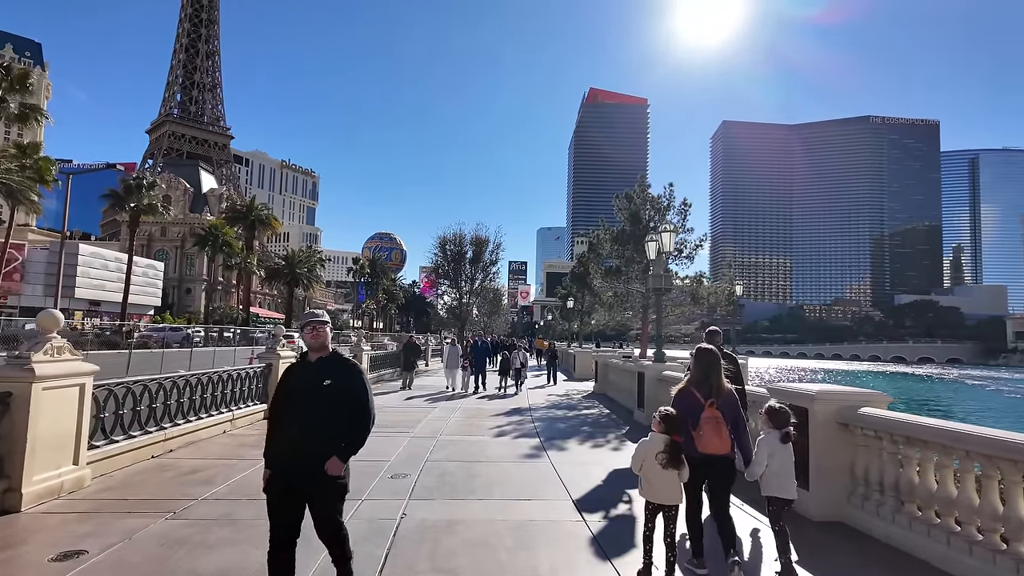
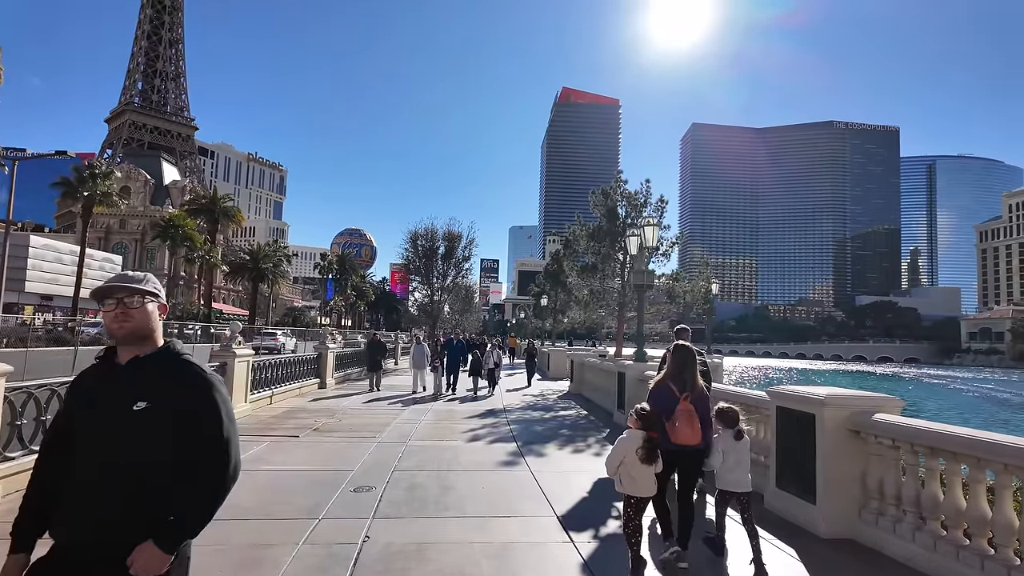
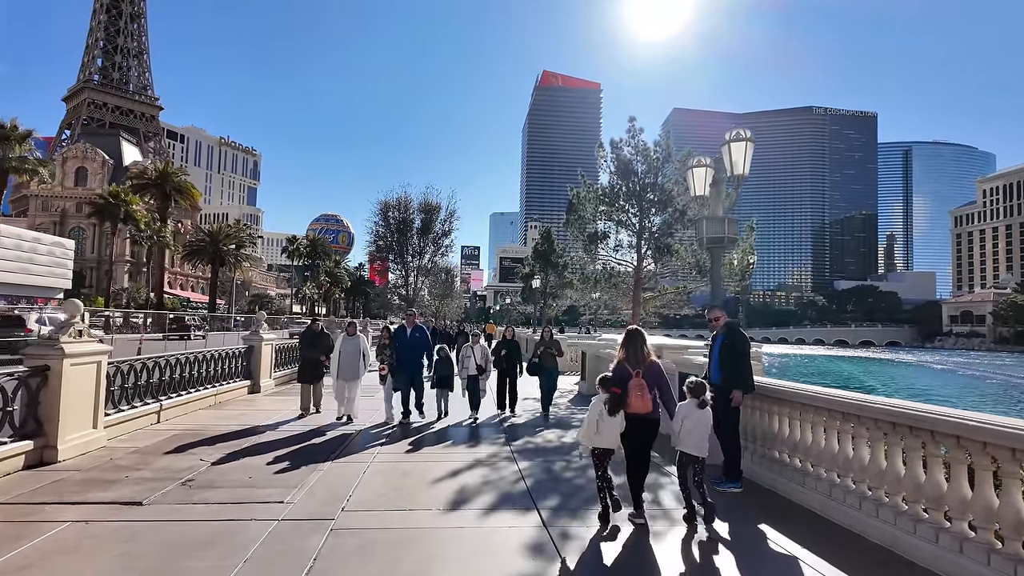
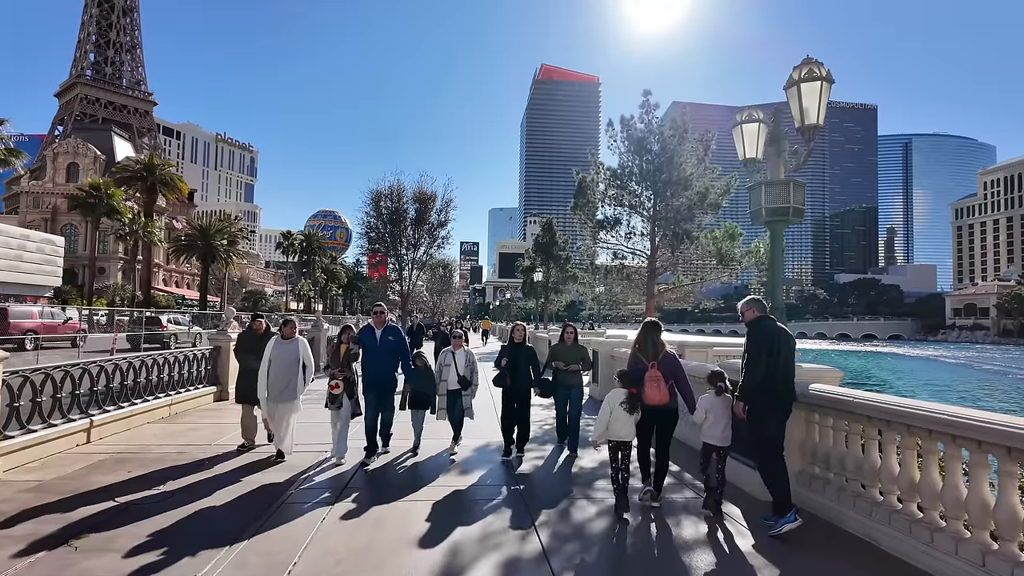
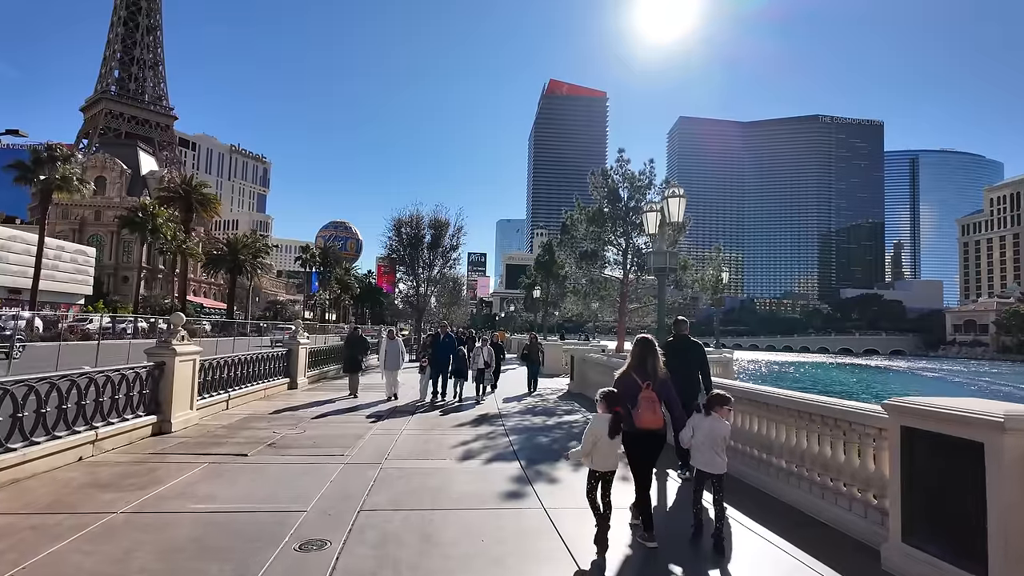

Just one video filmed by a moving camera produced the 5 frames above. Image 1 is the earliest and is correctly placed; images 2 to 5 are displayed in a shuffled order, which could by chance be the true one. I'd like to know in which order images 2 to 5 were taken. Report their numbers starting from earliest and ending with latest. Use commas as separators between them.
2, 5, 3, 4
